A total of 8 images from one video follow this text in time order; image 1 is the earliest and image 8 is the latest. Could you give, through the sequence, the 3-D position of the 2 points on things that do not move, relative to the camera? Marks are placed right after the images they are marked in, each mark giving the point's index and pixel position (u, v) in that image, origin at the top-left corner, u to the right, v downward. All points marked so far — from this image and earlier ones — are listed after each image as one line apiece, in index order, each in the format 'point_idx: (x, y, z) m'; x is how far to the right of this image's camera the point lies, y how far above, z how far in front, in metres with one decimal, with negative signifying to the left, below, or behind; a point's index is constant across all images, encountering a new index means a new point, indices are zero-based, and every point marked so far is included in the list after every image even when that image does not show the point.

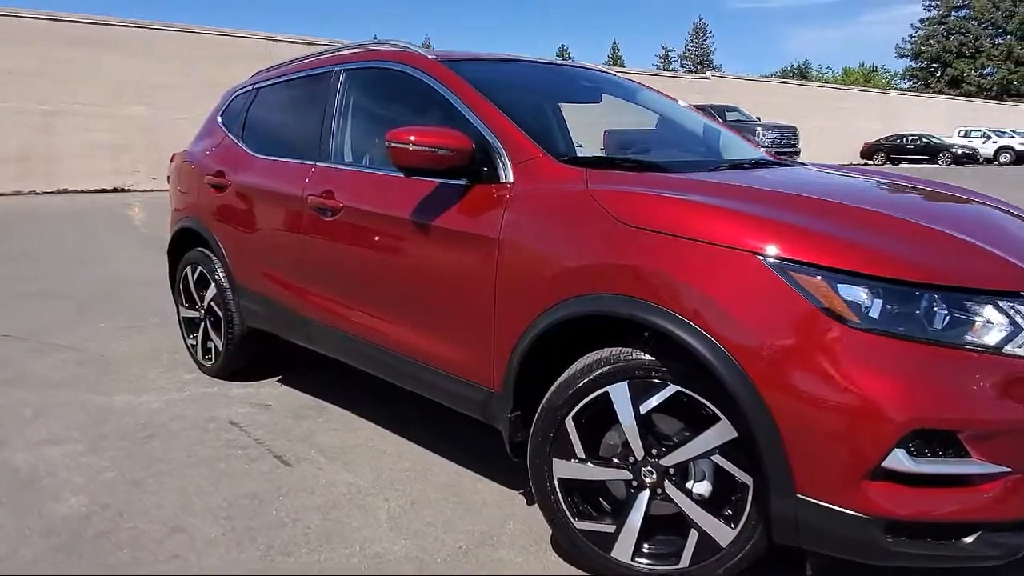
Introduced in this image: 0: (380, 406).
0: (-0.7, -0.6, +3.9) m
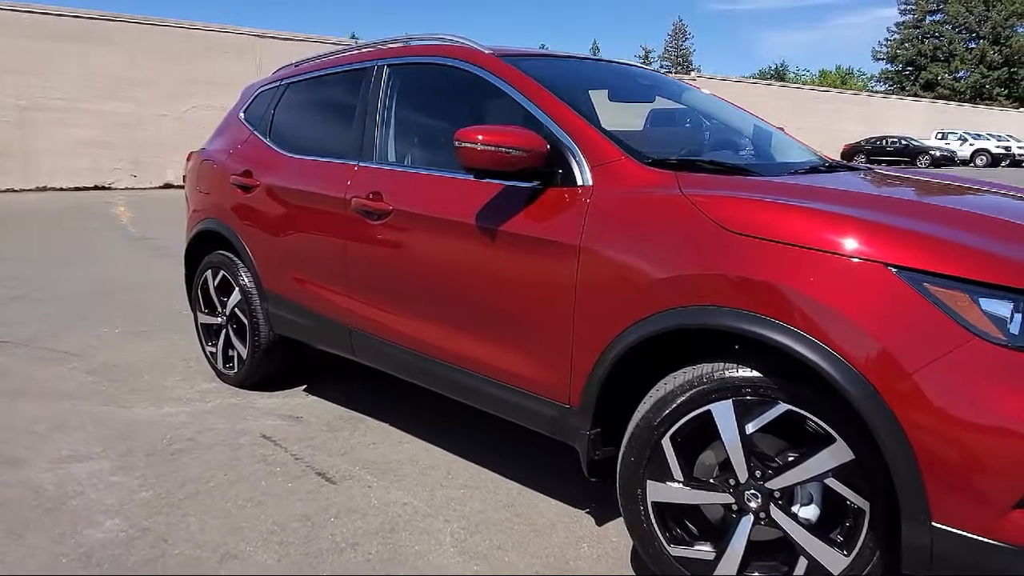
0: (-0.5, -0.7, +3.8) m
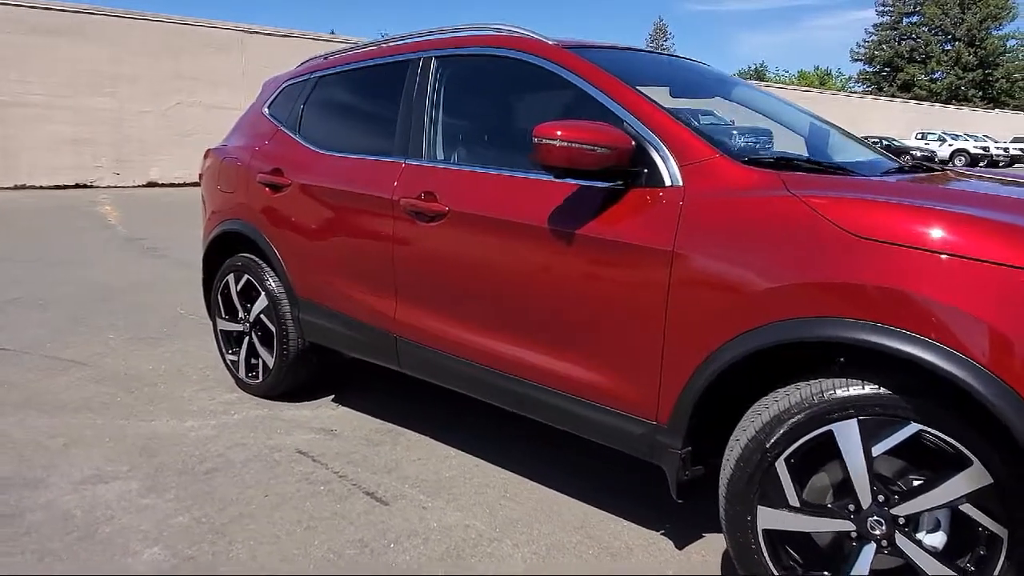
0: (-0.3, -0.7, +3.6) m
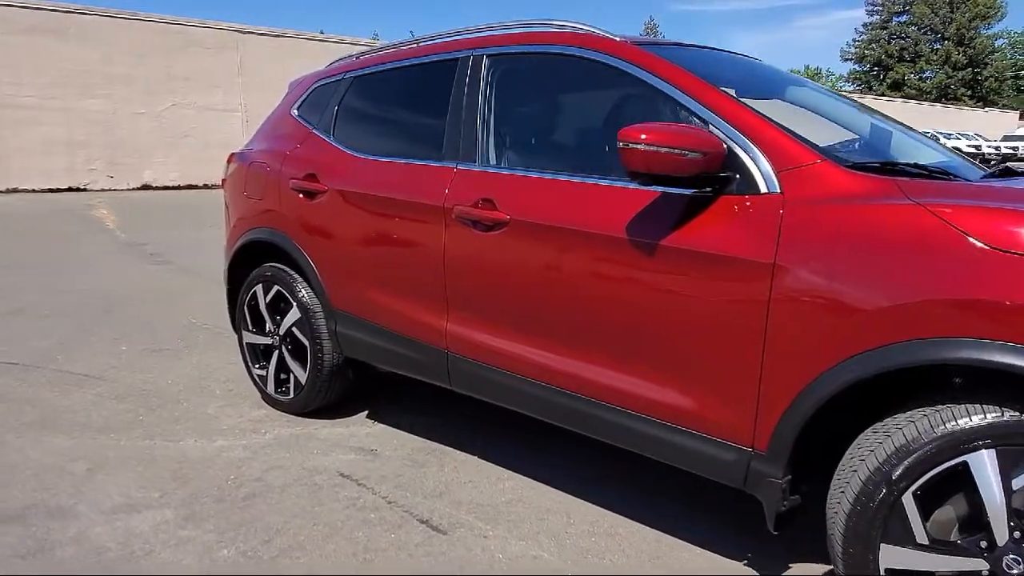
0: (0.0, -0.8, +3.4) m
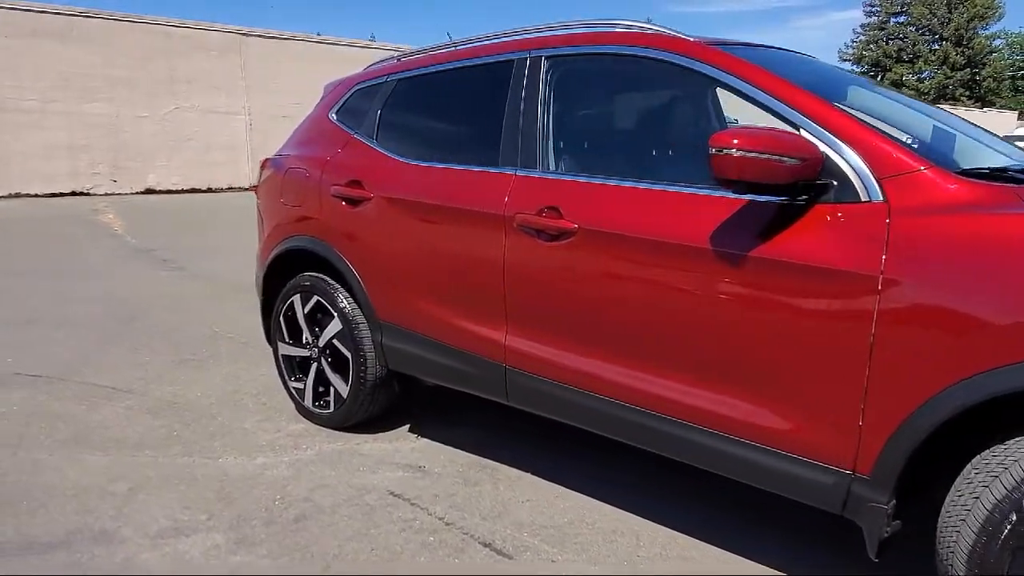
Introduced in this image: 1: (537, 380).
0: (+0.2, -0.8, +3.3) m
1: (+0.1, -0.3, +2.8) m
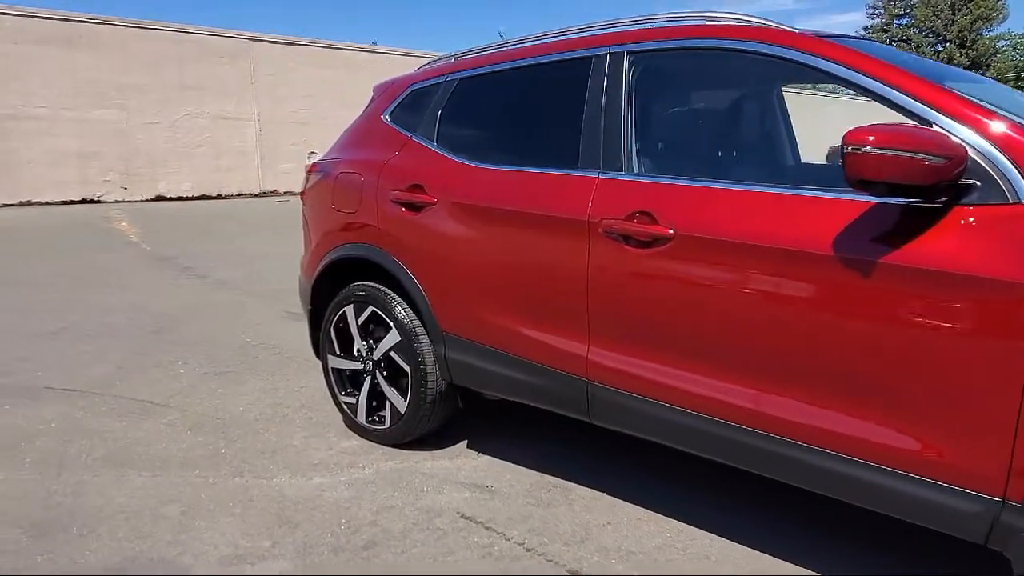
0: (+0.5, -0.8, +3.1) m
1: (+0.4, -0.4, +2.6) m
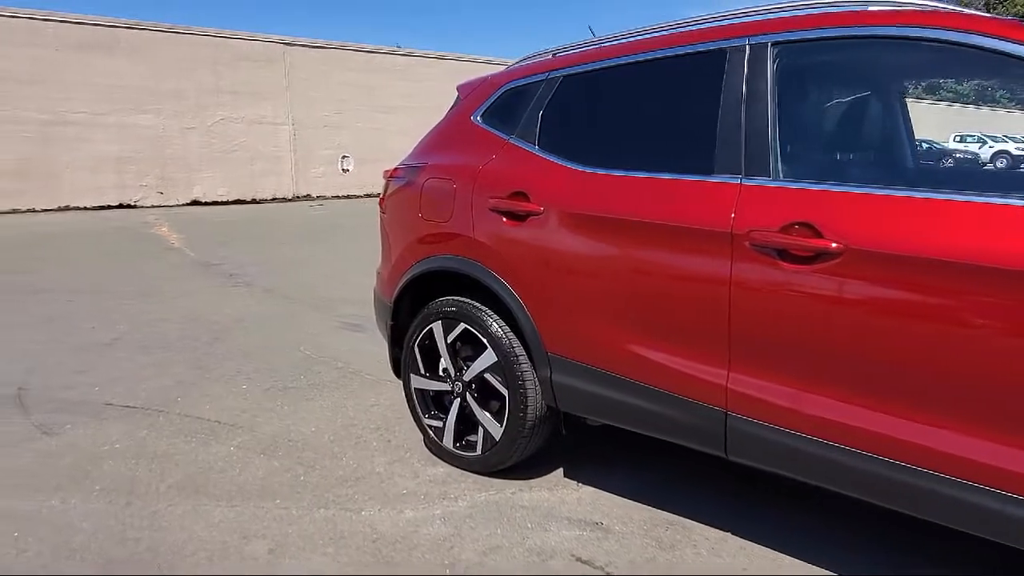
0: (+1.0, -0.9, +2.8) m
1: (+0.8, -0.4, +2.3) m
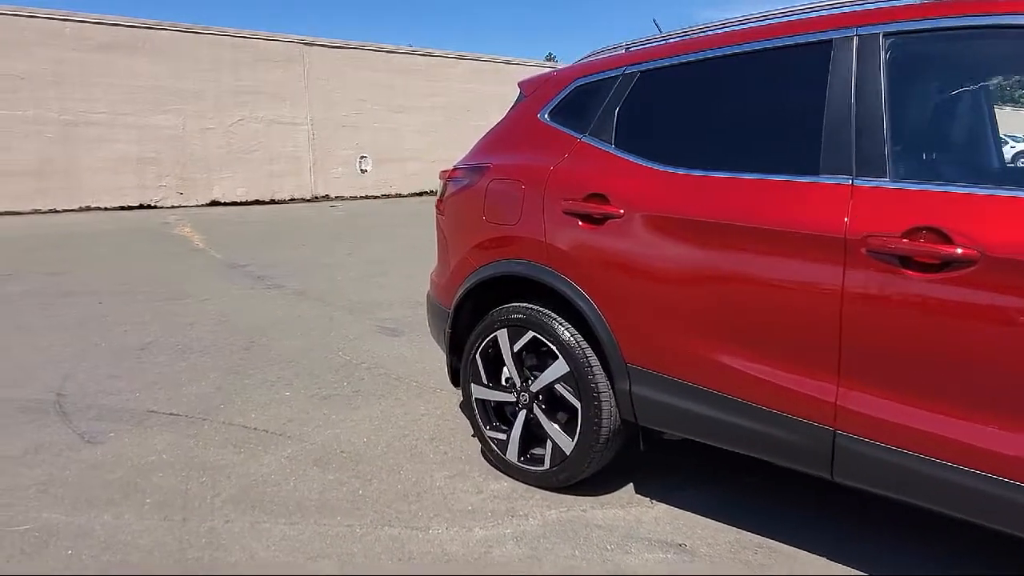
0: (+1.3, -0.9, +2.6) m
1: (+1.1, -0.5, +2.1) m
